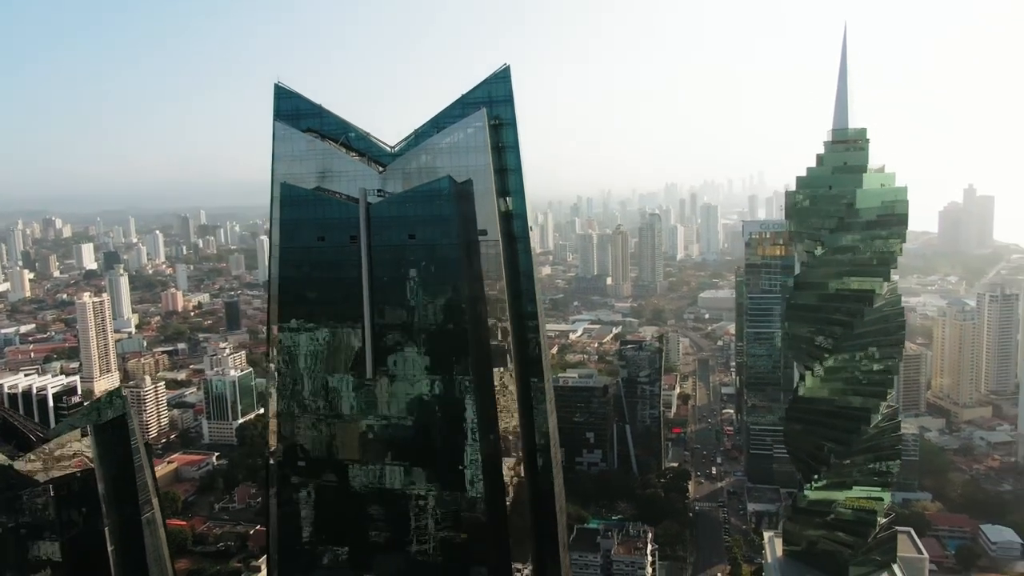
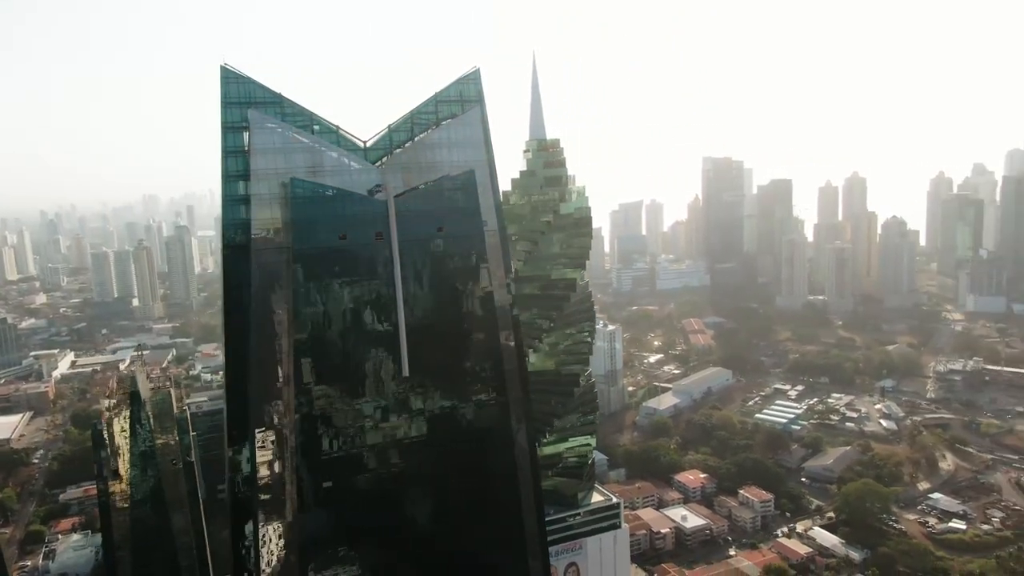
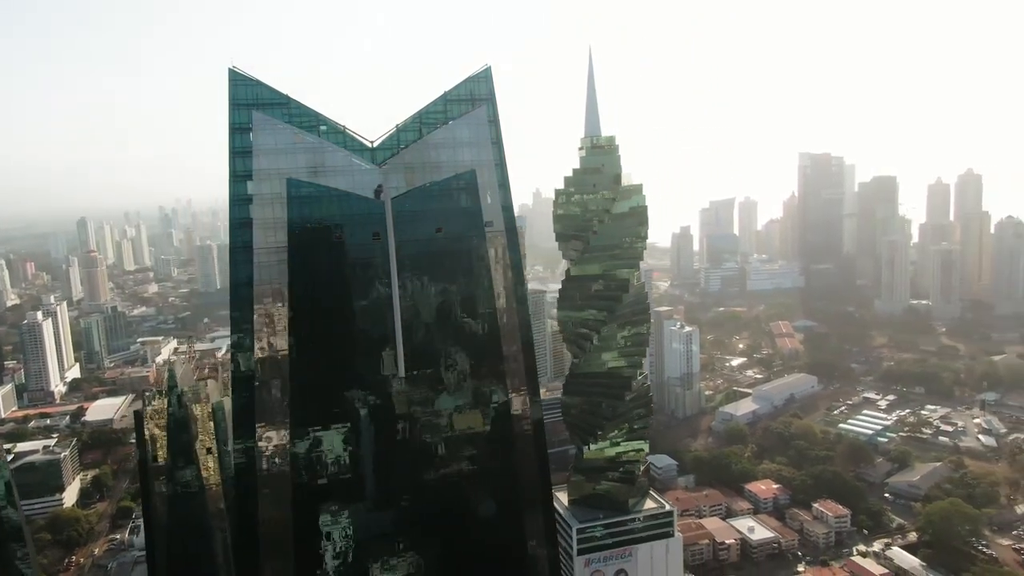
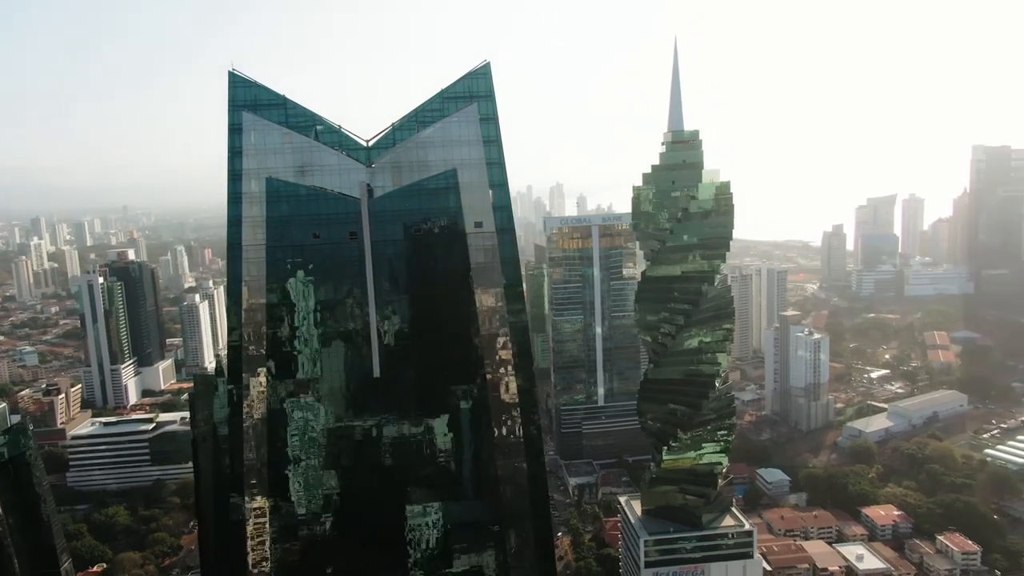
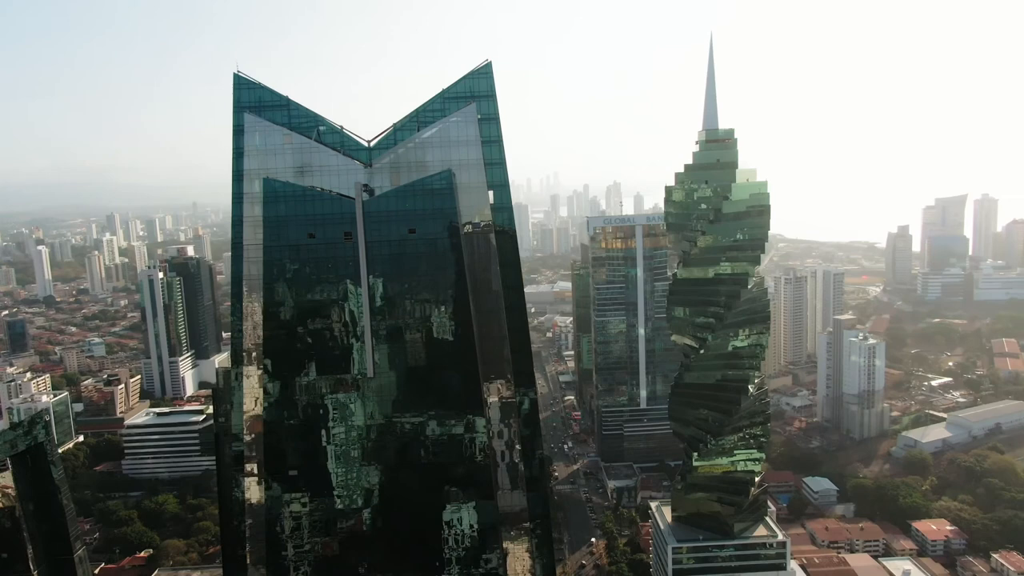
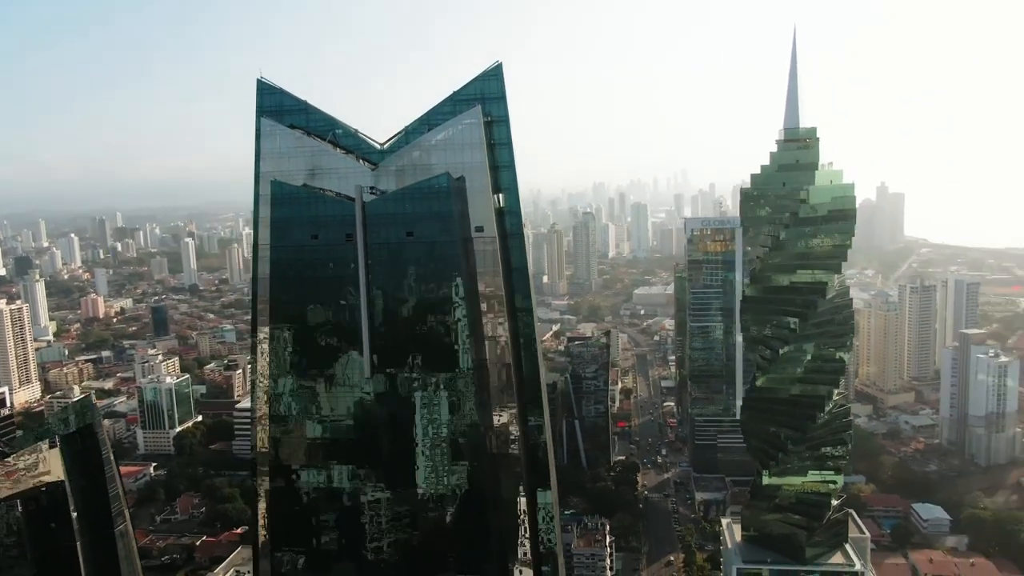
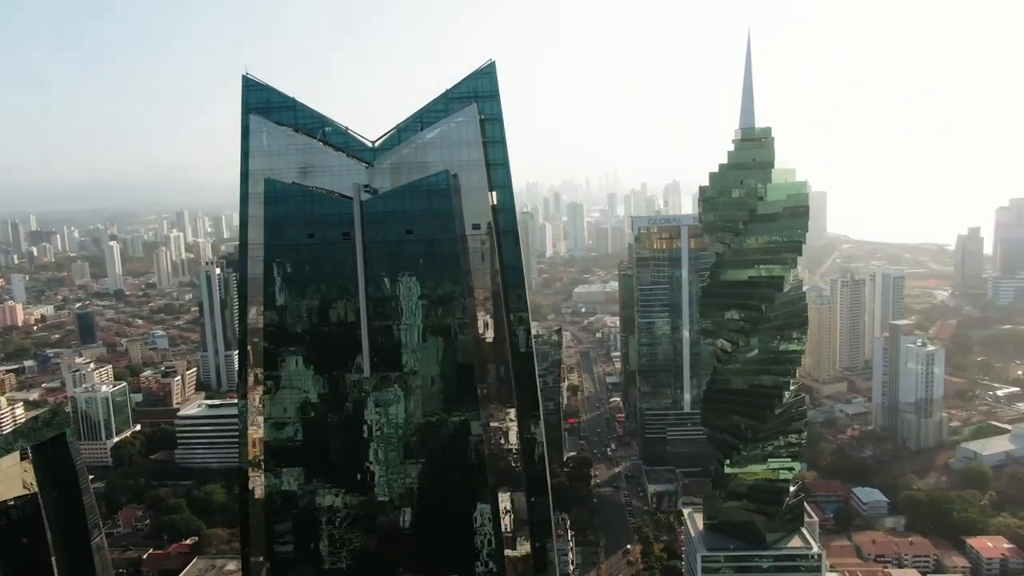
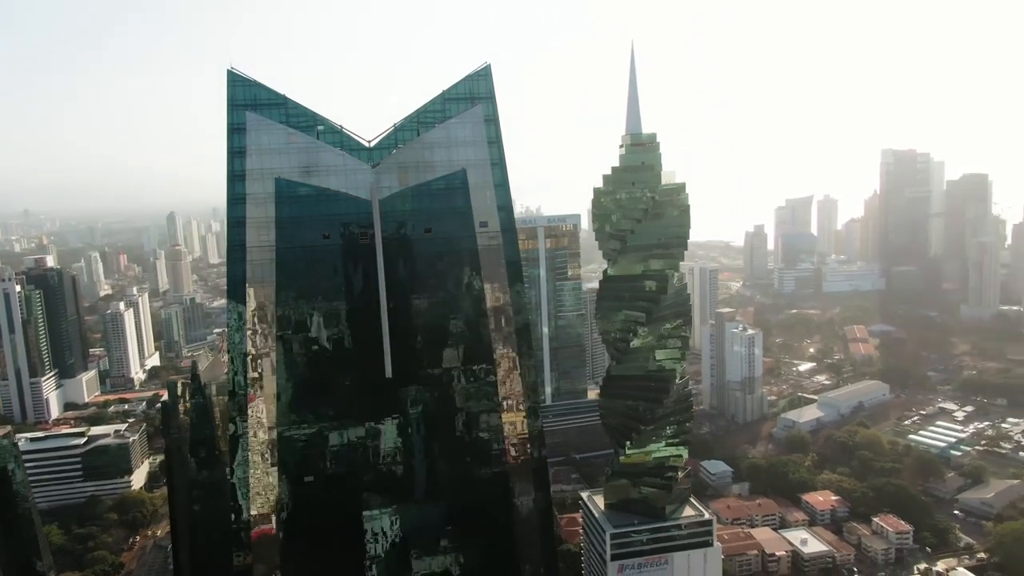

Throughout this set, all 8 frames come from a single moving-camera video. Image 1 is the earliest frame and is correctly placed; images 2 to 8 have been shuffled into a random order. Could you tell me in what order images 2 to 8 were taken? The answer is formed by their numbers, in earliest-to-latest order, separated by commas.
6, 7, 5, 4, 8, 3, 2
